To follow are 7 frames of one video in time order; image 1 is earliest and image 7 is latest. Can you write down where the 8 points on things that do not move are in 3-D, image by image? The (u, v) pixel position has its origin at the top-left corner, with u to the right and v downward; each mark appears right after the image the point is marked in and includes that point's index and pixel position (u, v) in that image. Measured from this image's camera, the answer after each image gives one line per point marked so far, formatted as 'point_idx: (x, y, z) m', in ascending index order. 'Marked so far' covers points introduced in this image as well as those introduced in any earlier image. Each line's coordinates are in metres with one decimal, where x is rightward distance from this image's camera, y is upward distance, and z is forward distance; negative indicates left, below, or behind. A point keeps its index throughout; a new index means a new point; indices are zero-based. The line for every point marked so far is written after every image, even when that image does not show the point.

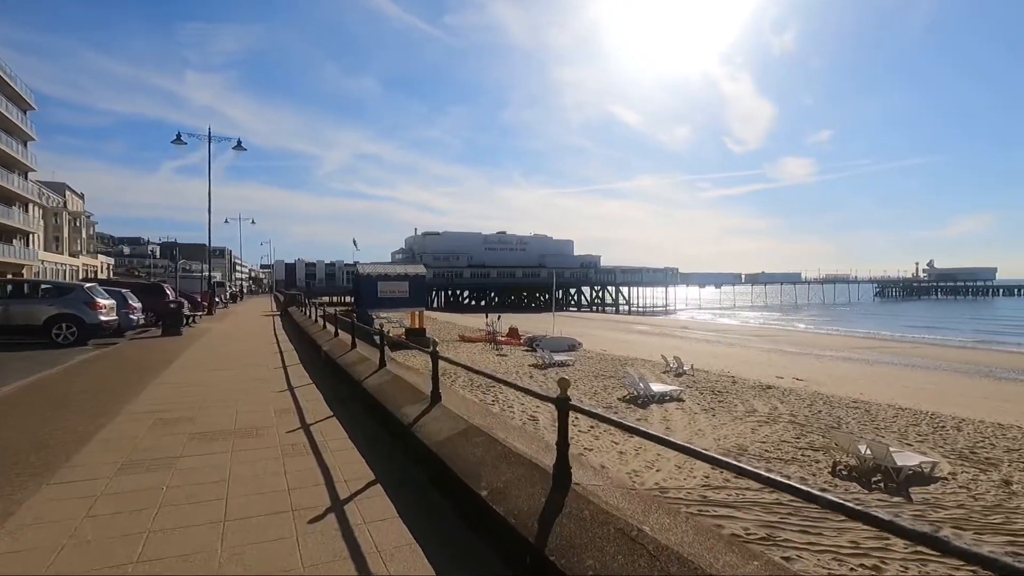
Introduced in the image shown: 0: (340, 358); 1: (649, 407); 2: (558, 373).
0: (-2.6, -1.1, +8.0) m
1: (+3.7, -3.2, +14.5) m
2: (+1.7, -3.1, +19.6) m
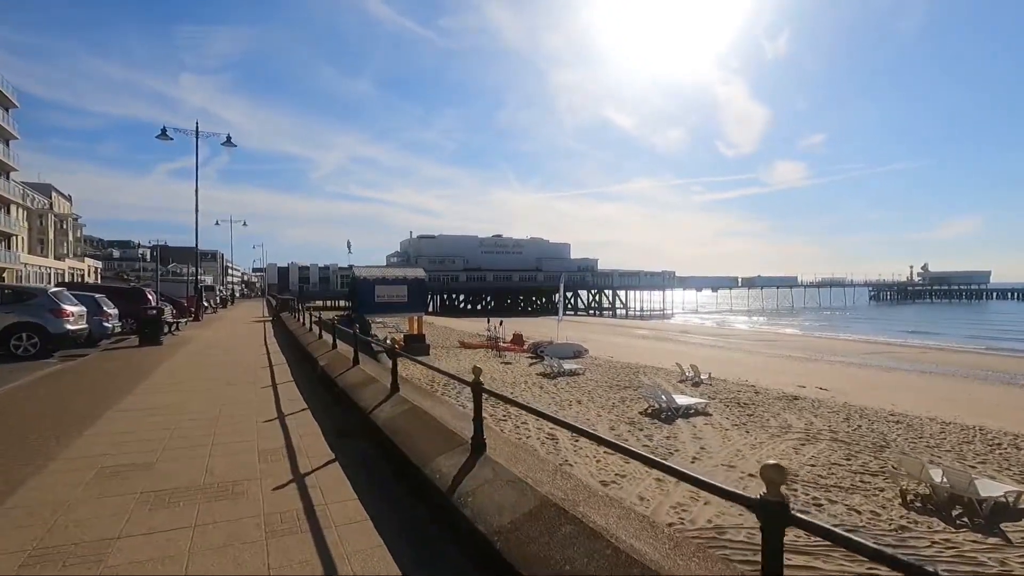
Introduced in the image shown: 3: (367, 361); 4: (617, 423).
0: (-2.2, -1.1, +6.7) m
1: (+4.0, -3.3, +13.2) m
2: (+2.0, -3.3, +18.4) m
3: (-2.1, -1.1, +7.9) m
4: (+2.6, -3.3, +13.3) m
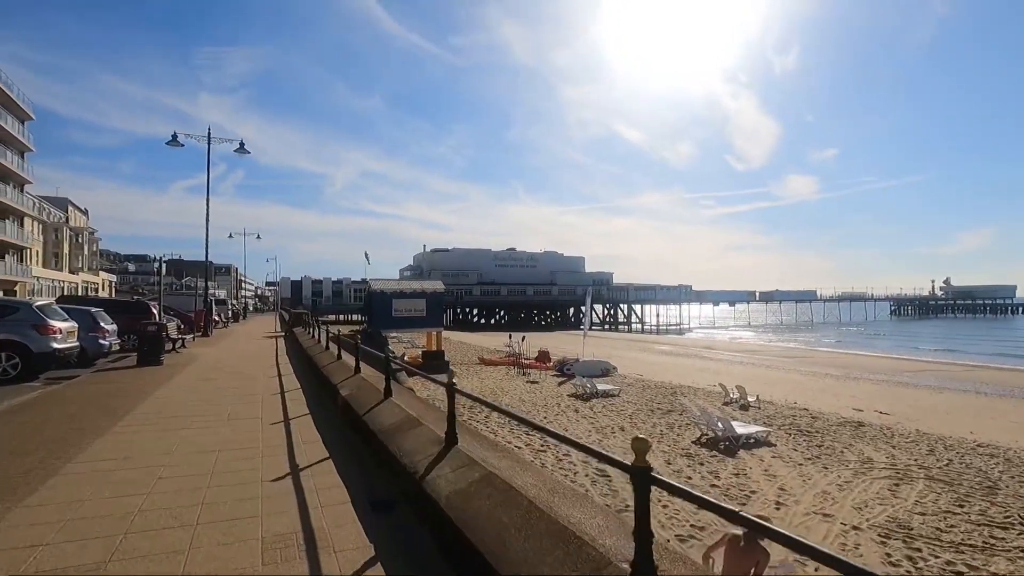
0: (-1.4, -1.3, +5.3) m
1: (+4.9, -3.6, +11.6) m
2: (+2.9, -3.7, +16.8) m
3: (-1.3, -1.3, +6.5) m
4: (+3.5, -3.6, +11.7) m
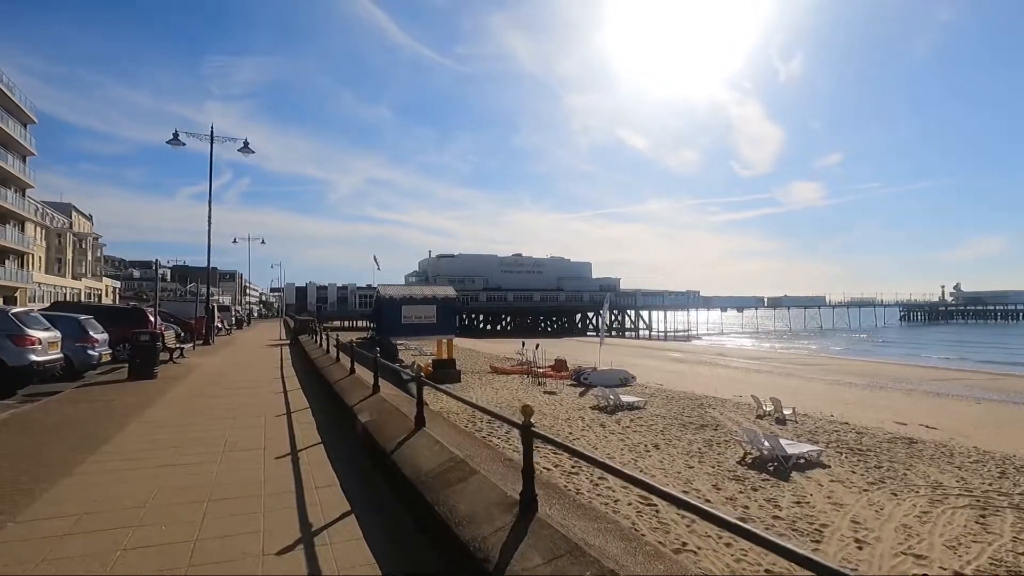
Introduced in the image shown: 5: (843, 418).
0: (-0.9, -1.3, +4.2) m
1: (+5.5, -3.7, +10.4) m
2: (+3.6, -3.9, +15.7) m
3: (-0.8, -1.3, +5.4) m
4: (+4.1, -3.7, +10.5) m
5: (+11.0, -4.4, +17.9) m
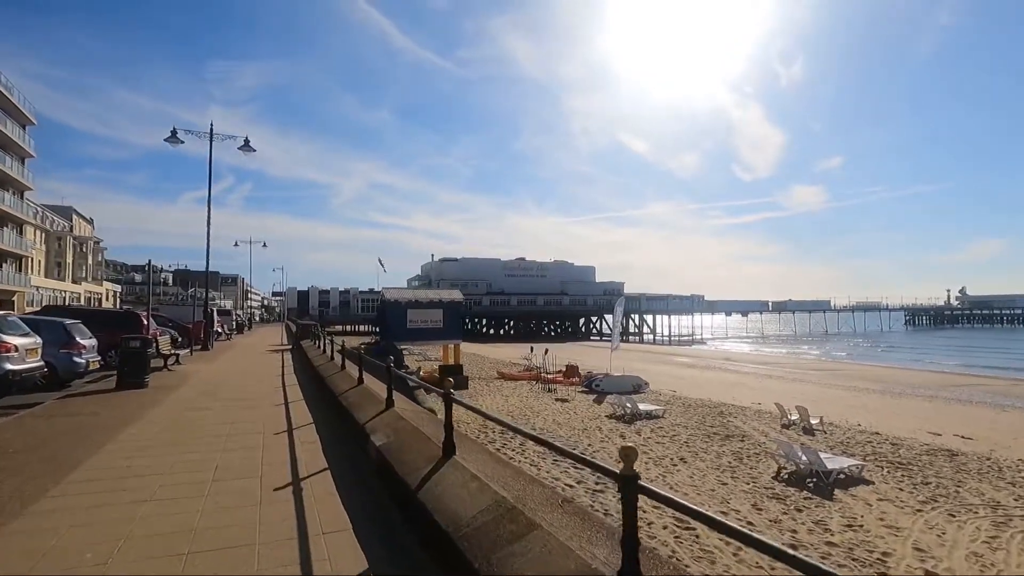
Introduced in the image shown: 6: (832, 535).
0: (-0.5, -1.3, +3.4) m
1: (+5.9, -3.8, +9.6) m
2: (+3.9, -3.9, +14.8) m
3: (-0.4, -1.3, +4.6) m
4: (+4.4, -3.8, +9.7) m
5: (+11.4, -4.4, +17.0) m
6: (+4.8, -3.7, +8.0) m
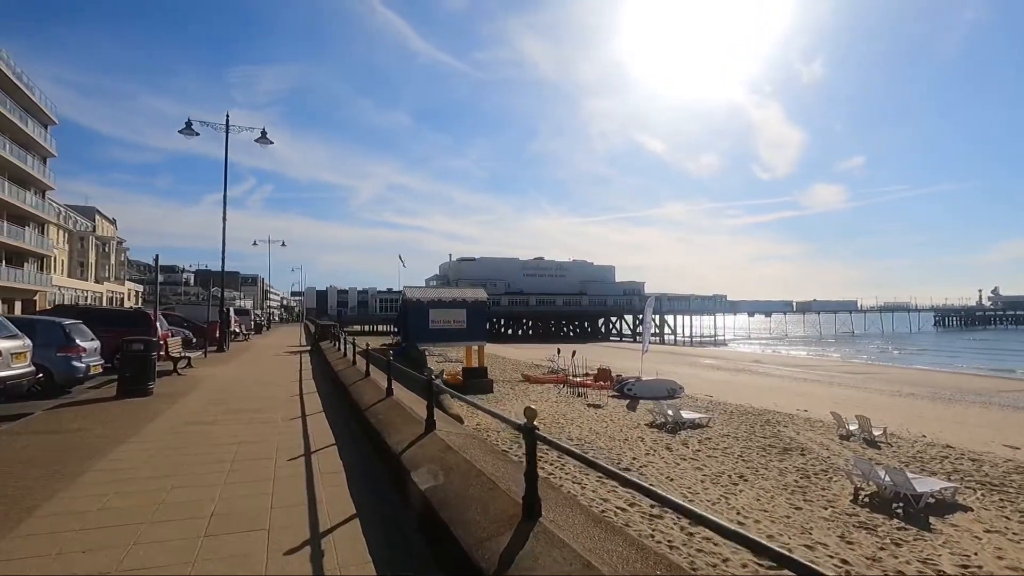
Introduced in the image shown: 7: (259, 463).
0: (0.0, -1.2, +2.2) m
1: (+6.6, -3.7, +8.3) m
2: (+4.8, -3.9, +13.5) m
3: (+0.1, -1.2, +3.4) m
4: (+5.1, -3.7, +8.4) m
5: (+12.4, -4.4, +15.5) m
6: (+5.4, -3.6, +6.7) m
7: (-2.4, -1.8, +5.1) m
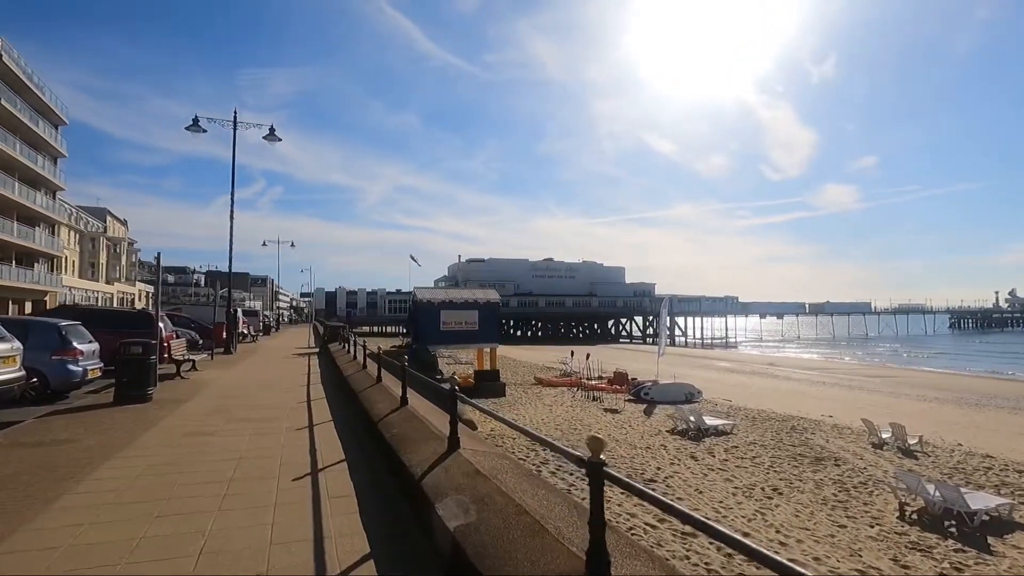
0: (+0.2, -1.2, +1.7) m
1: (+6.9, -3.7, +7.6) m
2: (+5.2, -3.9, +12.8) m
3: (+0.4, -1.2, +2.8) m
4: (+5.5, -3.7, +7.7) m
5: (+12.8, -4.4, +14.7) m
6: (+5.7, -3.6, +6.0) m
7: (-2.2, -1.8, +4.6) m
